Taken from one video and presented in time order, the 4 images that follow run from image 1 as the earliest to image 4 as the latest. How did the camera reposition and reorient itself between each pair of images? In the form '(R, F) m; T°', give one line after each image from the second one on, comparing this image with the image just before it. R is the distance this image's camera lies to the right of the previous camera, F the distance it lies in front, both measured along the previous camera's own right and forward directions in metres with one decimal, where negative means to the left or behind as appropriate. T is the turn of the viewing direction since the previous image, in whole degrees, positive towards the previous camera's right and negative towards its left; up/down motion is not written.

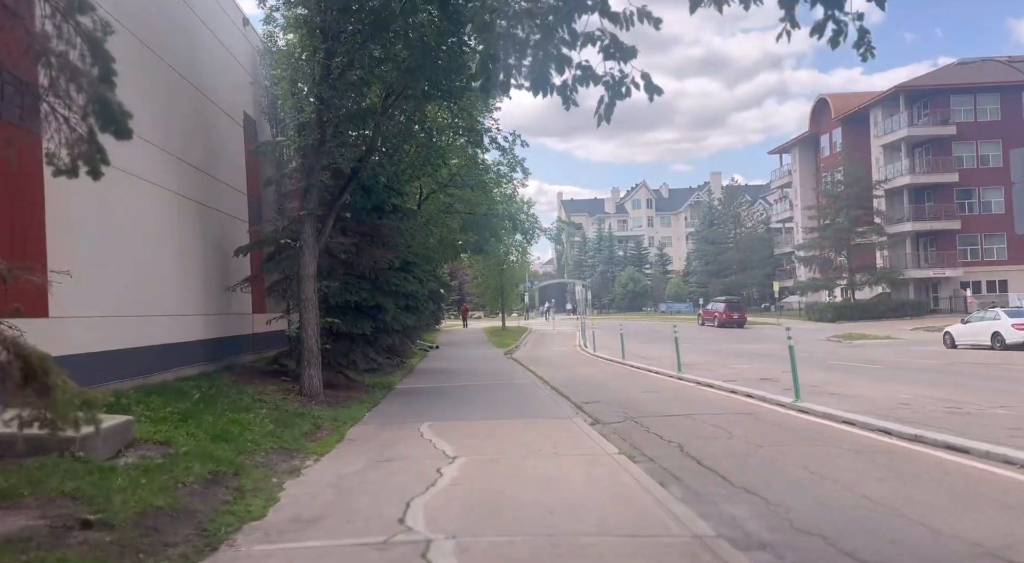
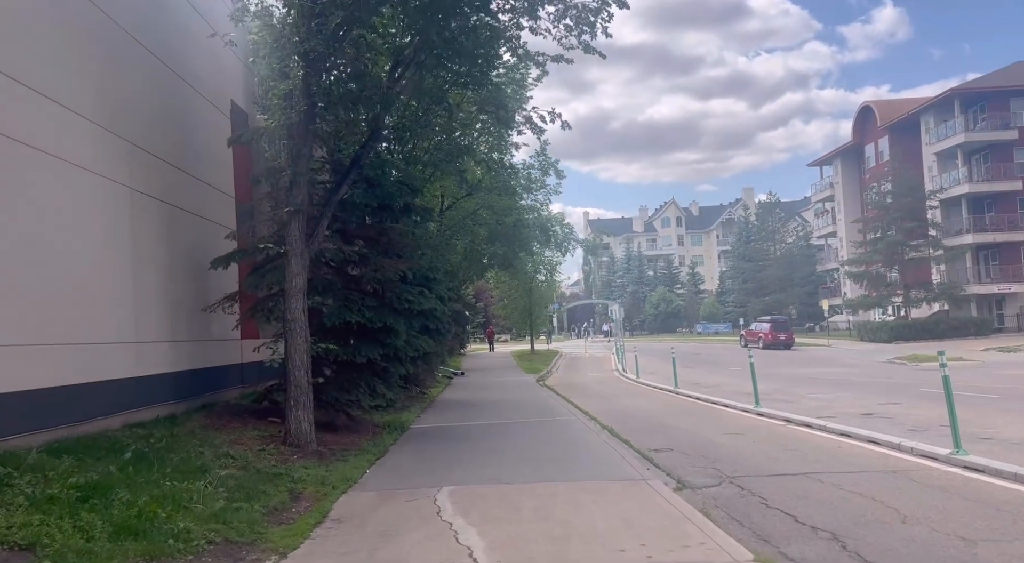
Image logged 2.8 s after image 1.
(-0.3, +3.0) m; -2°
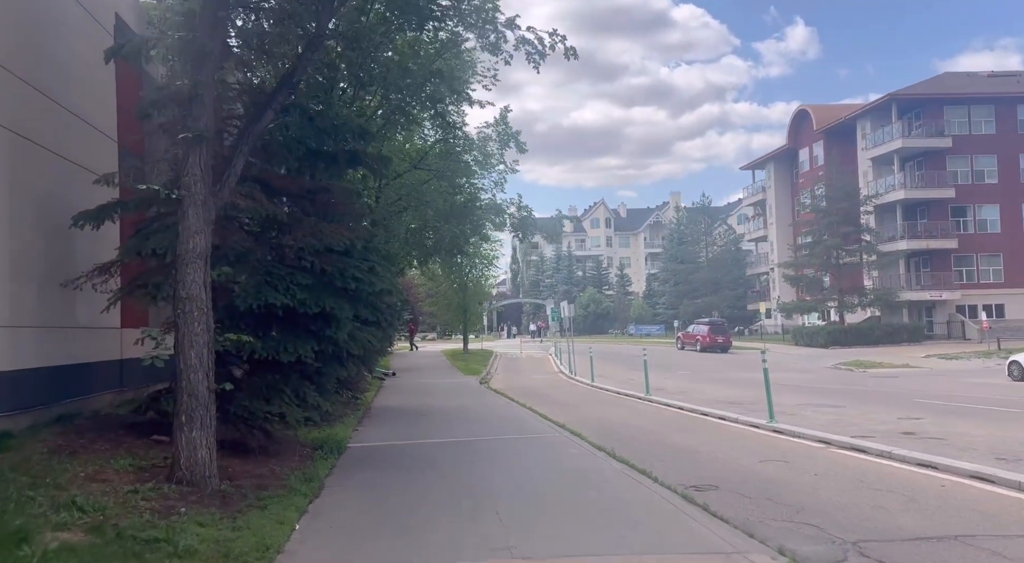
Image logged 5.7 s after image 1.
(-0.8, +3.0) m; +6°
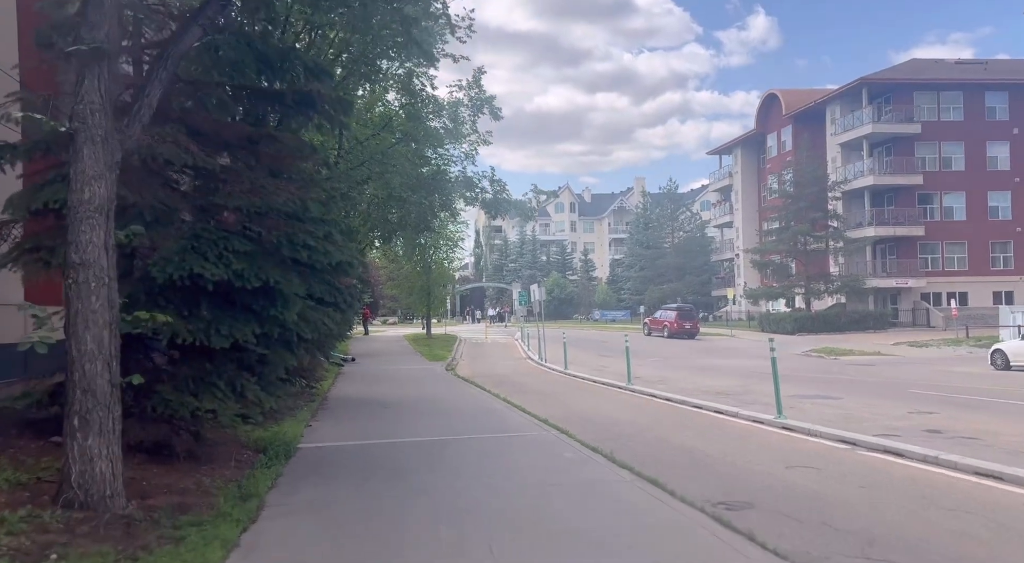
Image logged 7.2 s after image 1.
(-0.3, +1.5) m; +3°
